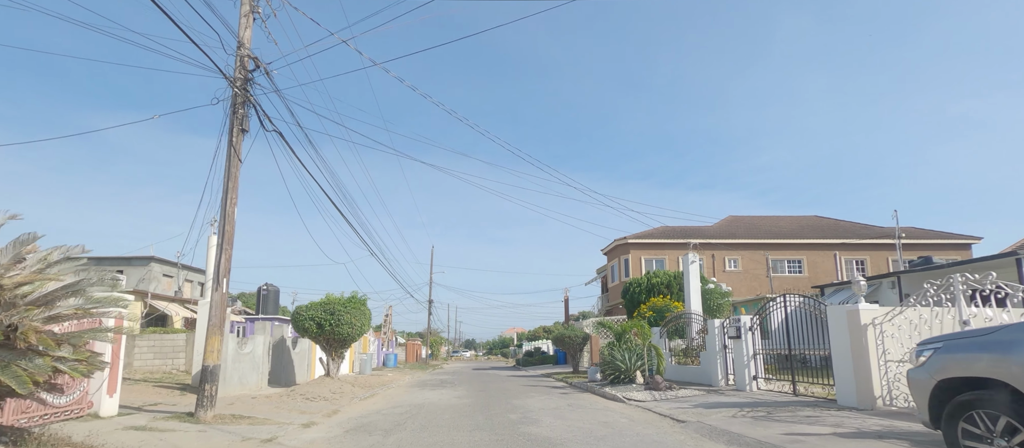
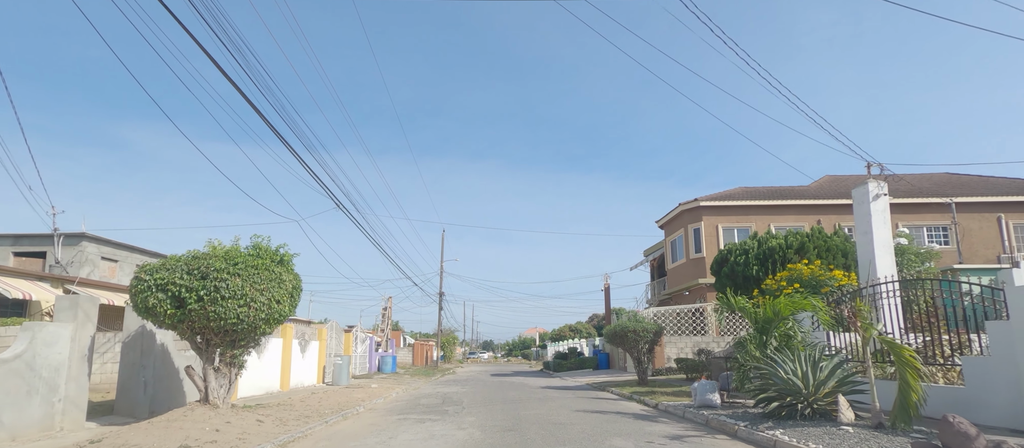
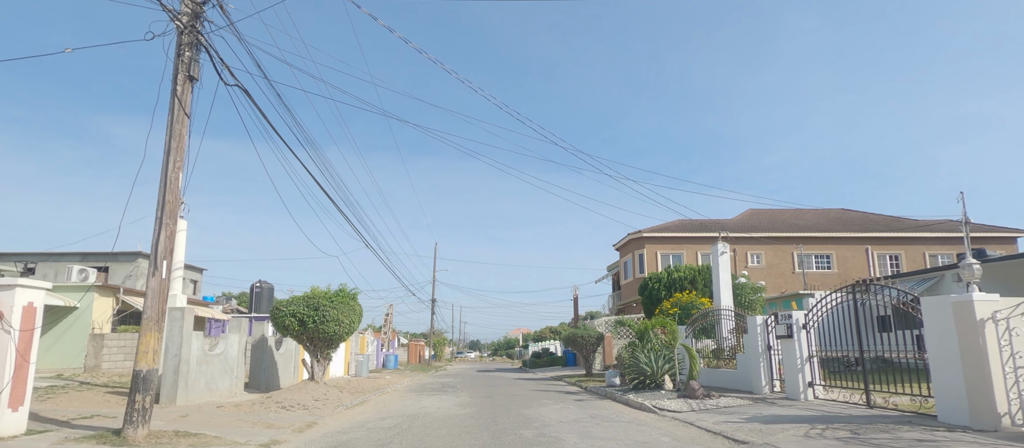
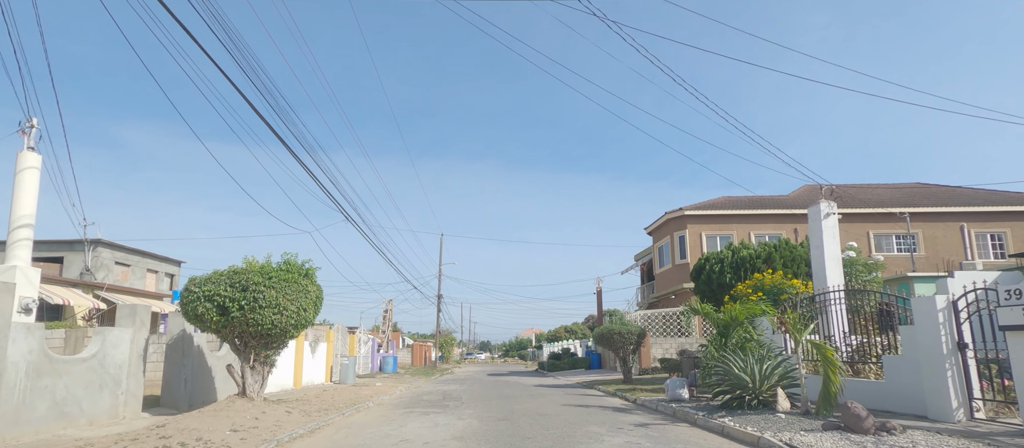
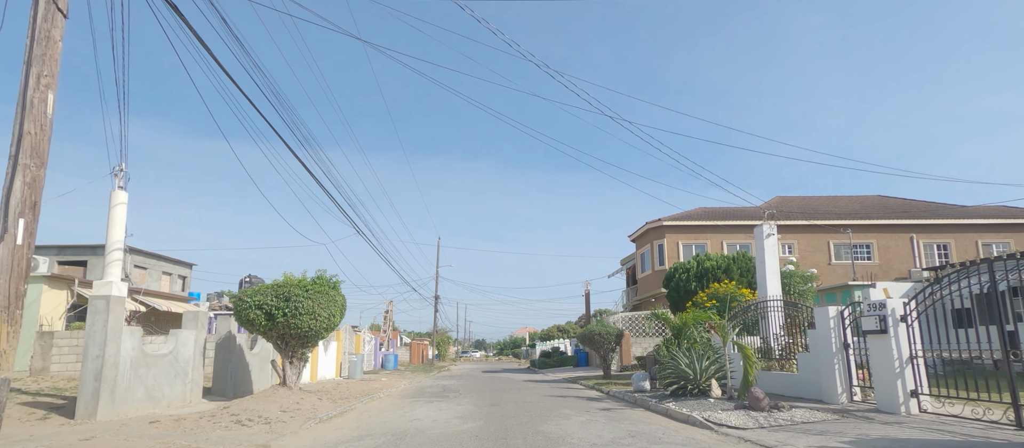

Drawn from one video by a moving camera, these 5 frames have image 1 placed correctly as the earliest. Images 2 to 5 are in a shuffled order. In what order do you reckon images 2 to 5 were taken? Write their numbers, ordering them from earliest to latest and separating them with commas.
3, 5, 4, 2
